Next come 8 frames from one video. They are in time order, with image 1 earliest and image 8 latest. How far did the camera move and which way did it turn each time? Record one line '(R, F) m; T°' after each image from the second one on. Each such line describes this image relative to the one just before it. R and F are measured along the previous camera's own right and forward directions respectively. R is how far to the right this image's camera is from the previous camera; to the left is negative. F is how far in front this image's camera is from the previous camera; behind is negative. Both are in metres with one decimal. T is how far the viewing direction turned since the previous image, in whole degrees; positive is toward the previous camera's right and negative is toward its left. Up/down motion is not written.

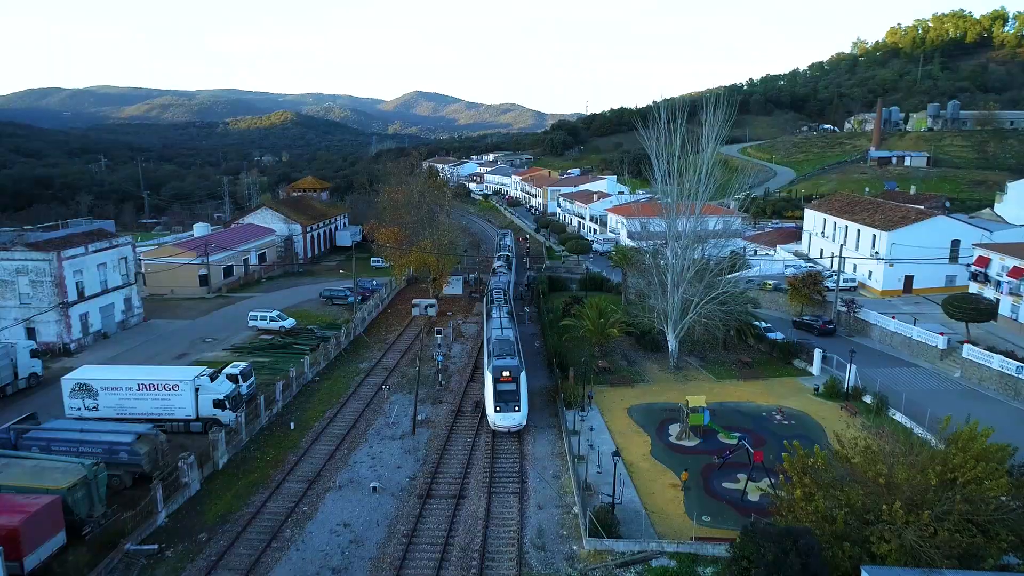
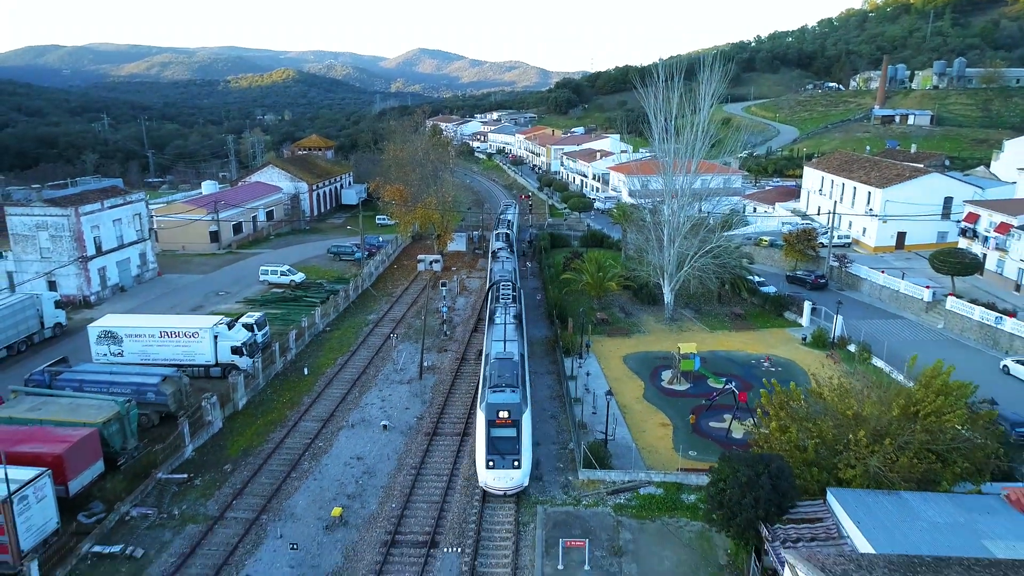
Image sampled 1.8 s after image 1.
(+0.1, -1.2) m; 0°
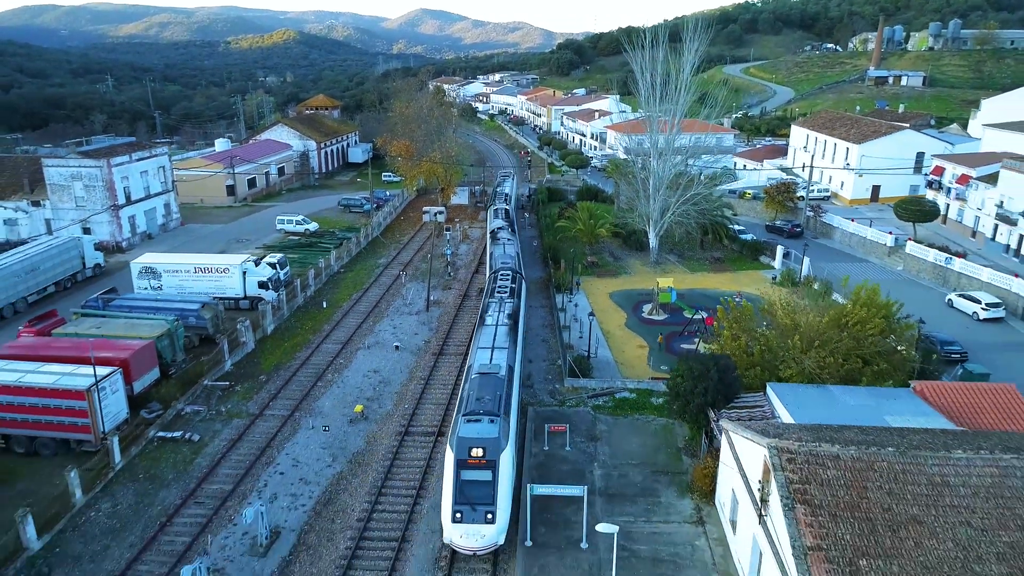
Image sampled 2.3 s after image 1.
(+0.2, -2.9) m; 0°
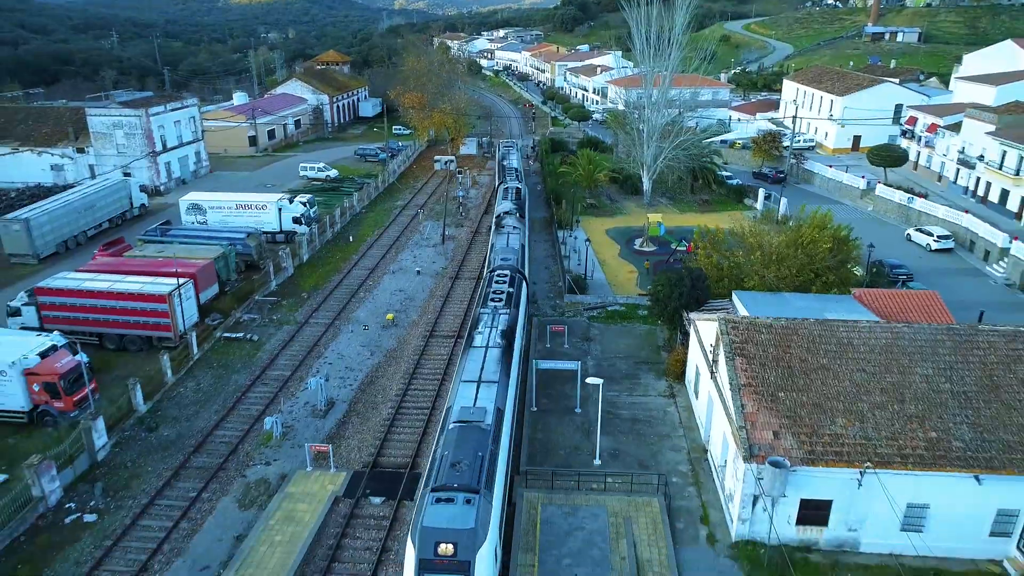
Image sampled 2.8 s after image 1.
(-0.2, -3.5) m; 0°
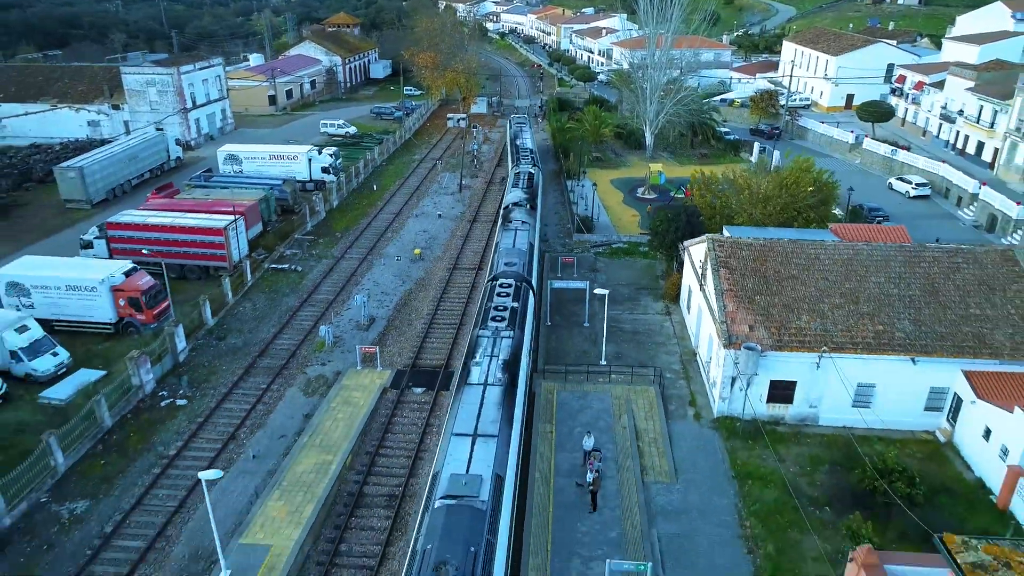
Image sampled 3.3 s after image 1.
(-0.4, -2.8) m; 0°
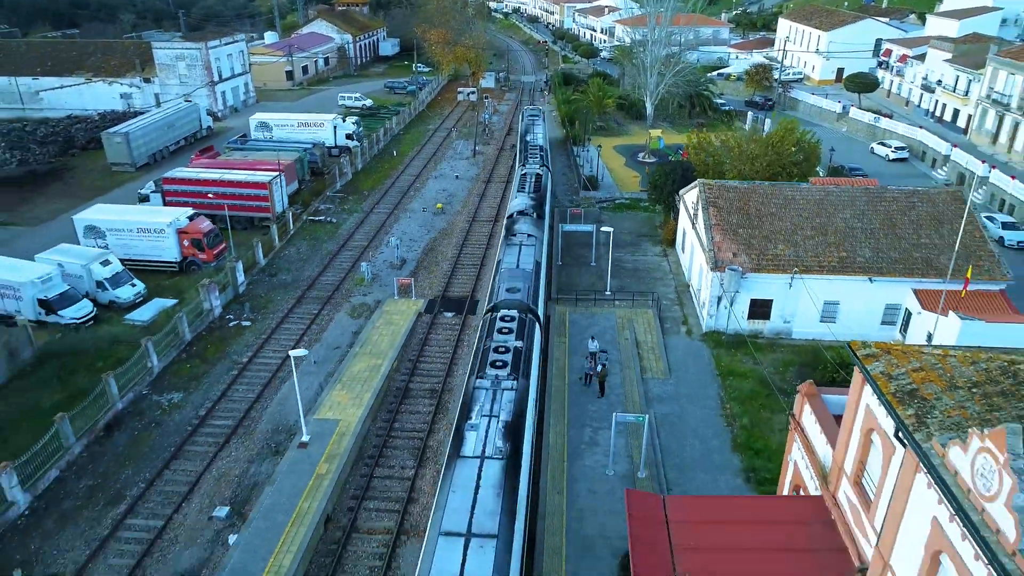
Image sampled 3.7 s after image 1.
(-0.5, -2.9) m; 0°
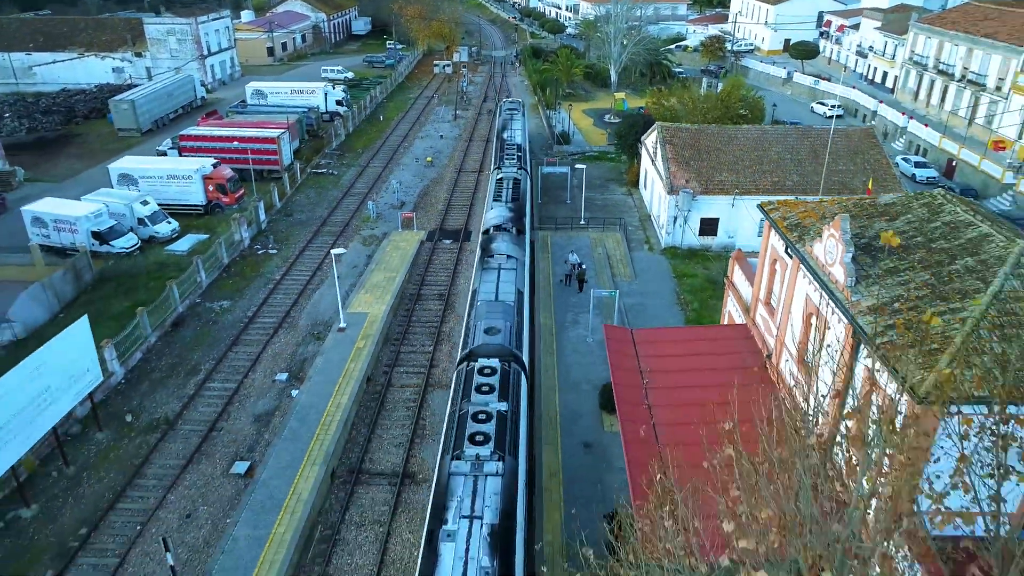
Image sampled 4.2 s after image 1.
(-0.8, -3.7) m; +3°
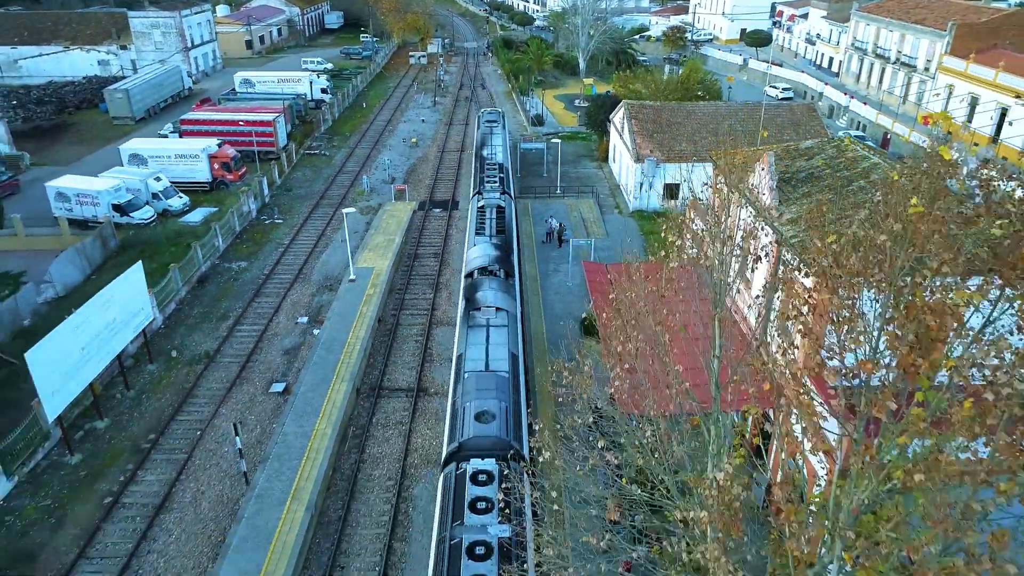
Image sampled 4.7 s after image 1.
(-0.6, -2.7) m; +2°
